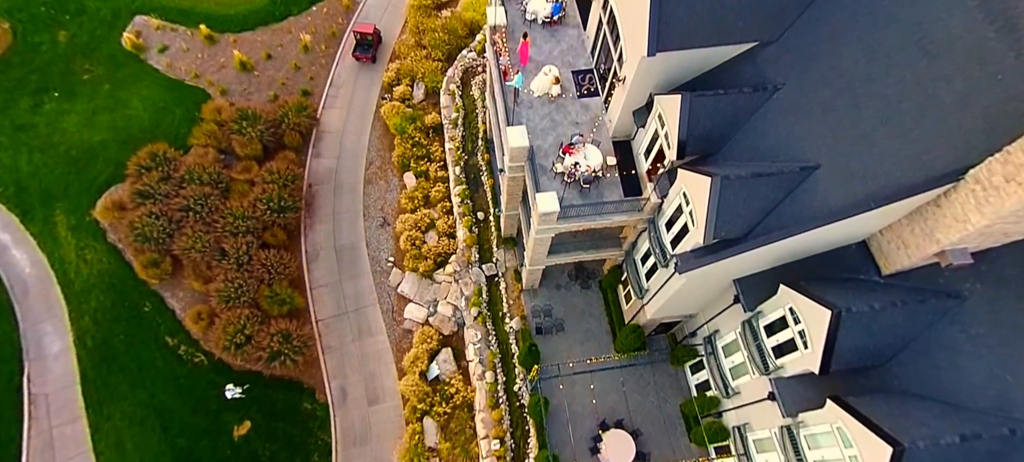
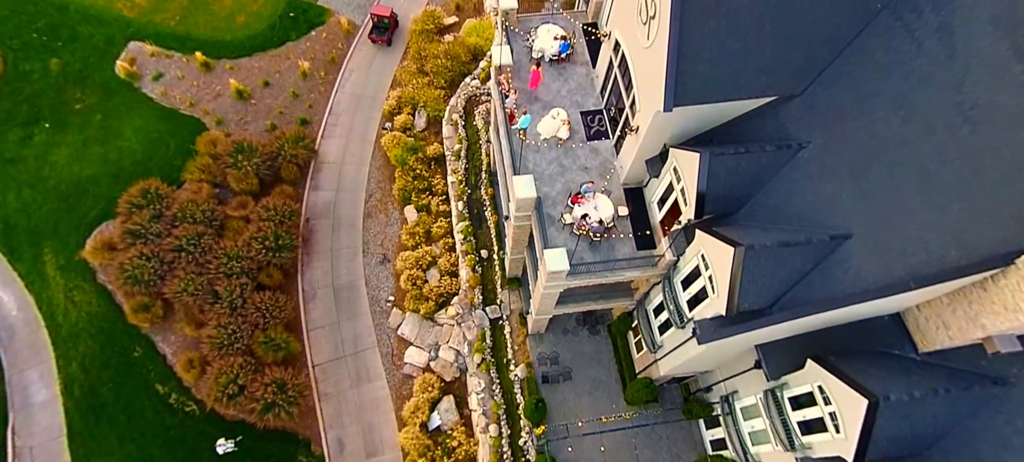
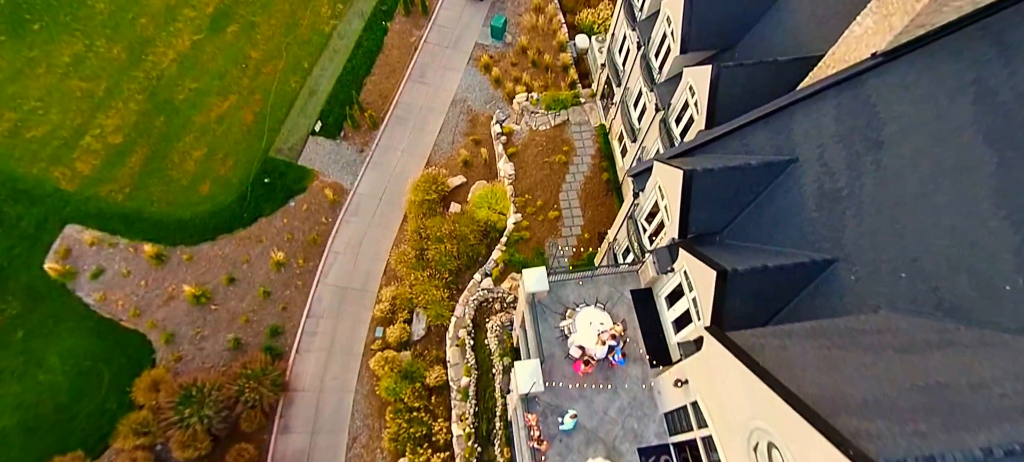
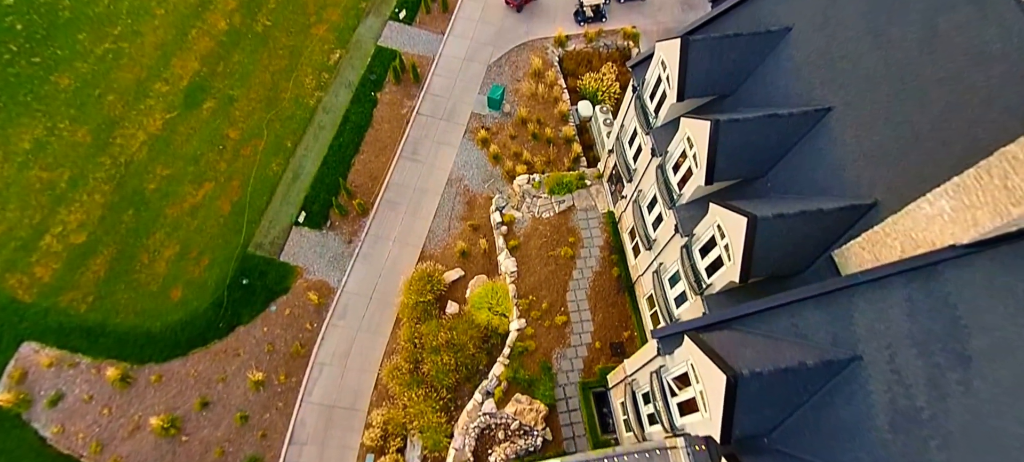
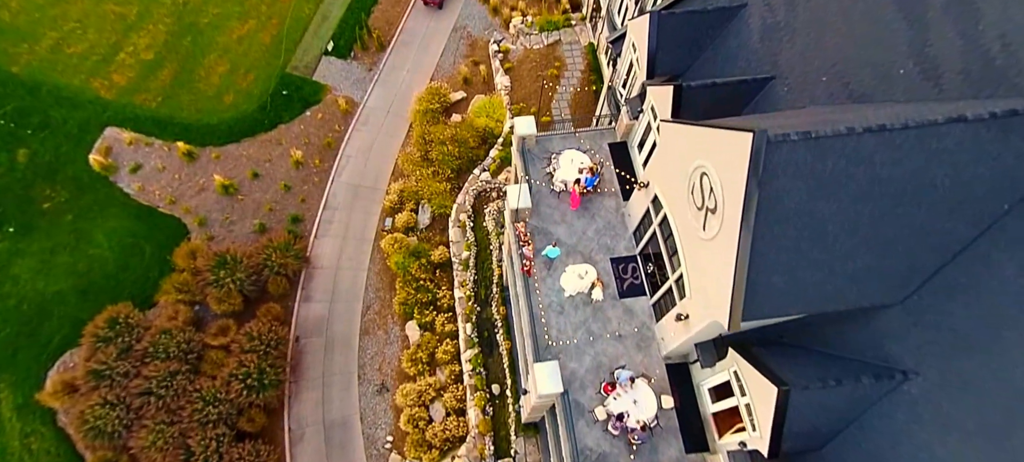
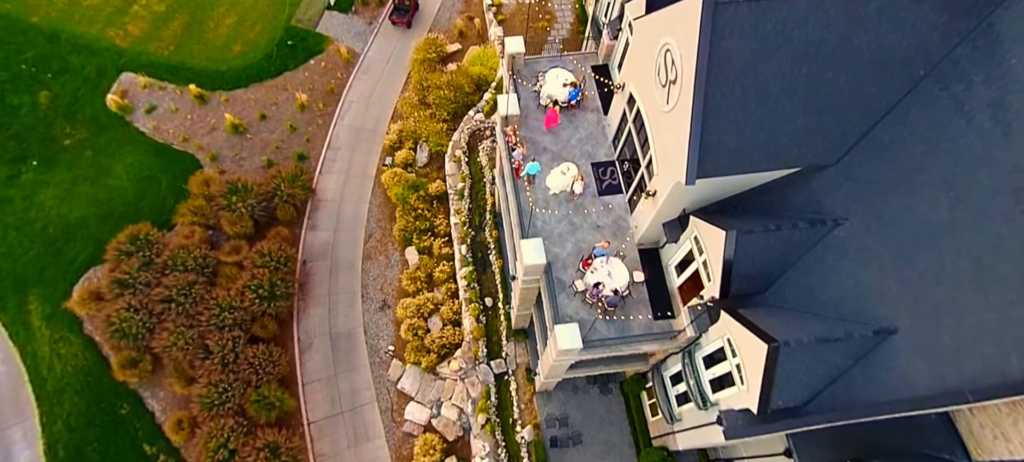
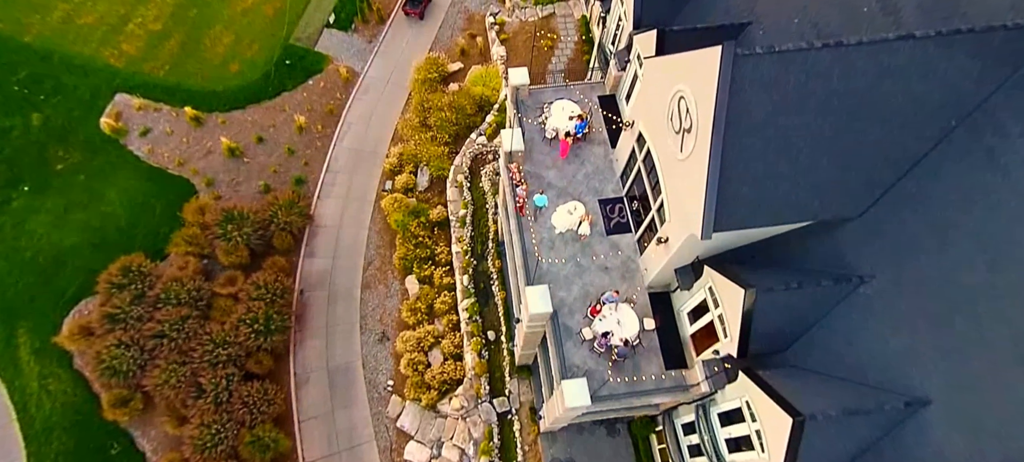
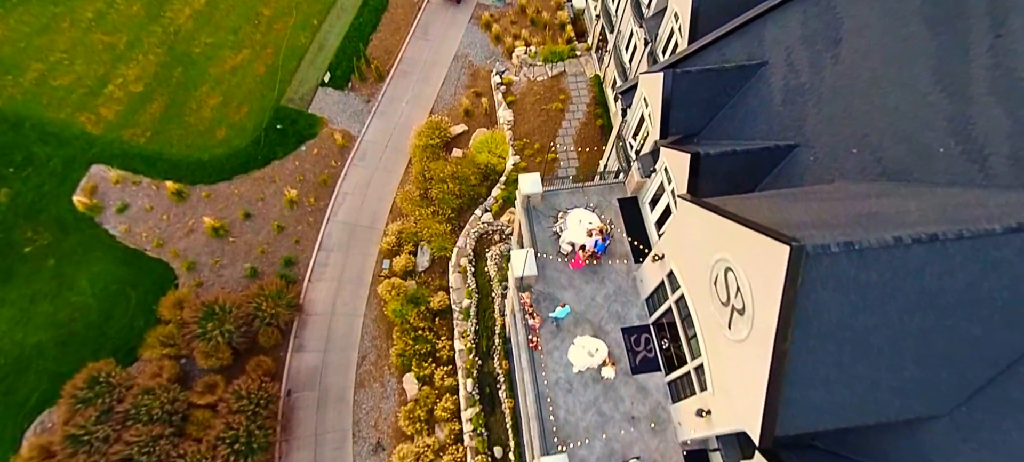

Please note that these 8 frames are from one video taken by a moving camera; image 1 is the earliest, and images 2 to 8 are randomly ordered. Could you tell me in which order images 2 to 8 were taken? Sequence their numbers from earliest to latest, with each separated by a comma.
2, 6, 7, 5, 8, 3, 4
